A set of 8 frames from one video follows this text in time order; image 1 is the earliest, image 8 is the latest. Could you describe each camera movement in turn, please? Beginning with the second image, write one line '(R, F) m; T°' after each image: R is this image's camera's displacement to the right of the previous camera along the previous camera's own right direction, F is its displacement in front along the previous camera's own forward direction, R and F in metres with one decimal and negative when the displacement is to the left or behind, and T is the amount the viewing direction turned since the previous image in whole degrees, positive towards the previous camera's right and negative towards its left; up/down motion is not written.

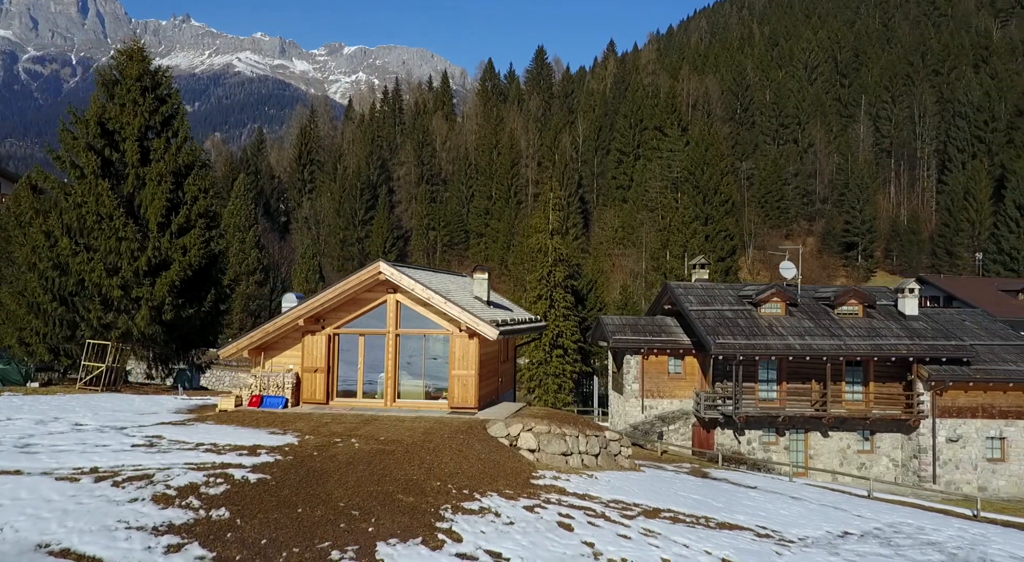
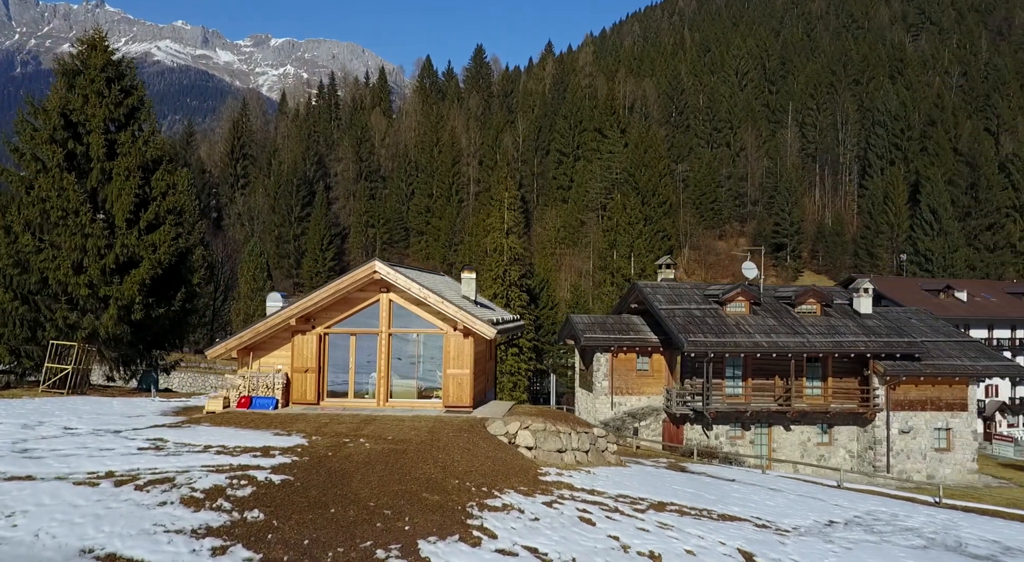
(-1.6, -0.2) m; +5°
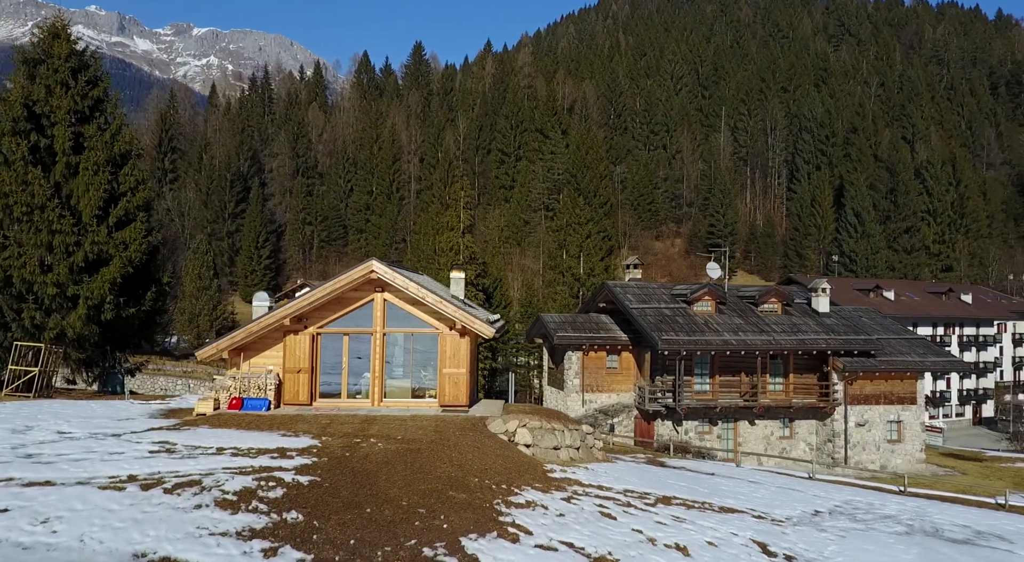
(-1.7, -0.2) m; +5°
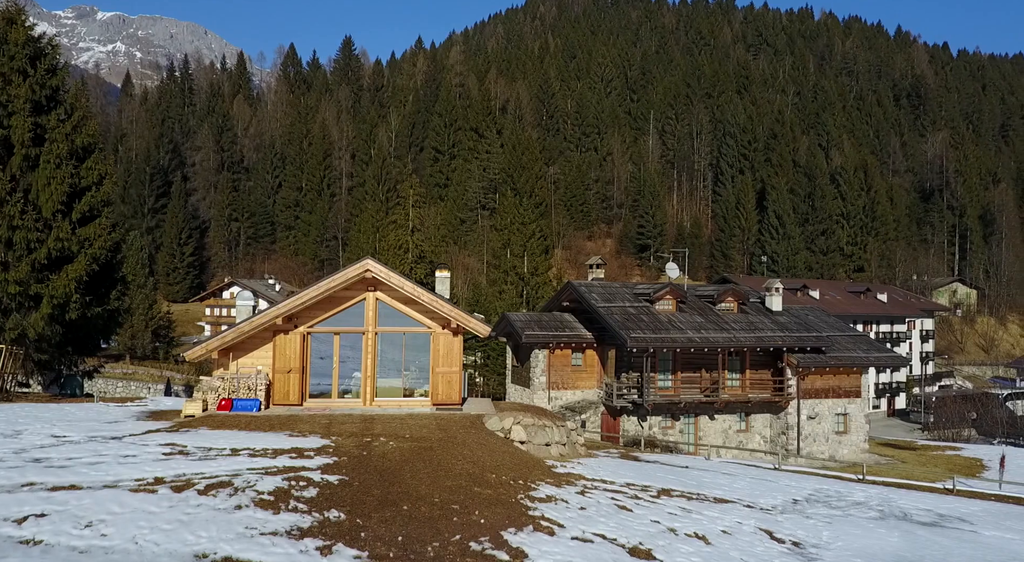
(-1.8, -0.2) m; +6°
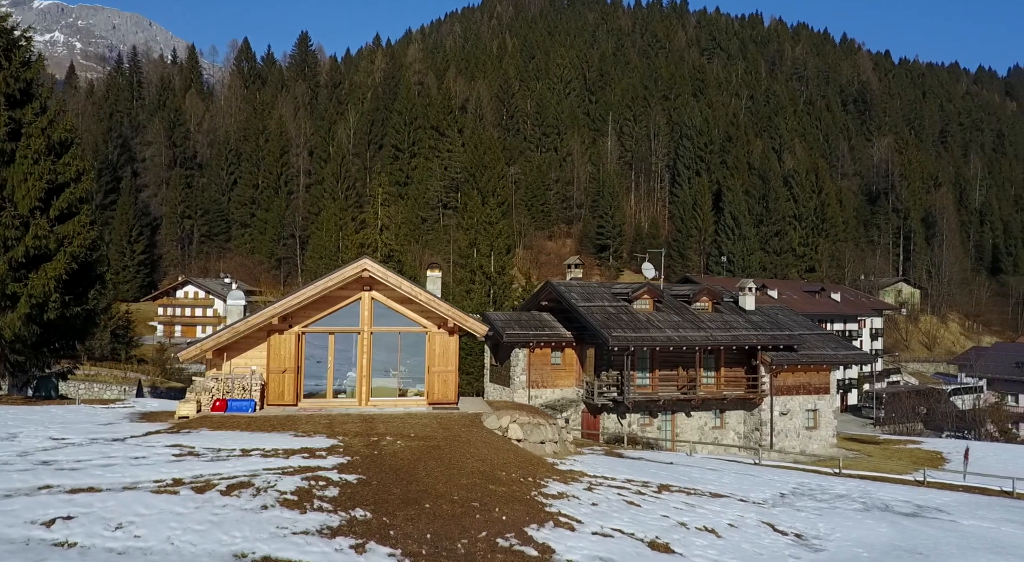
(-1.1, -0.1) m; +4°
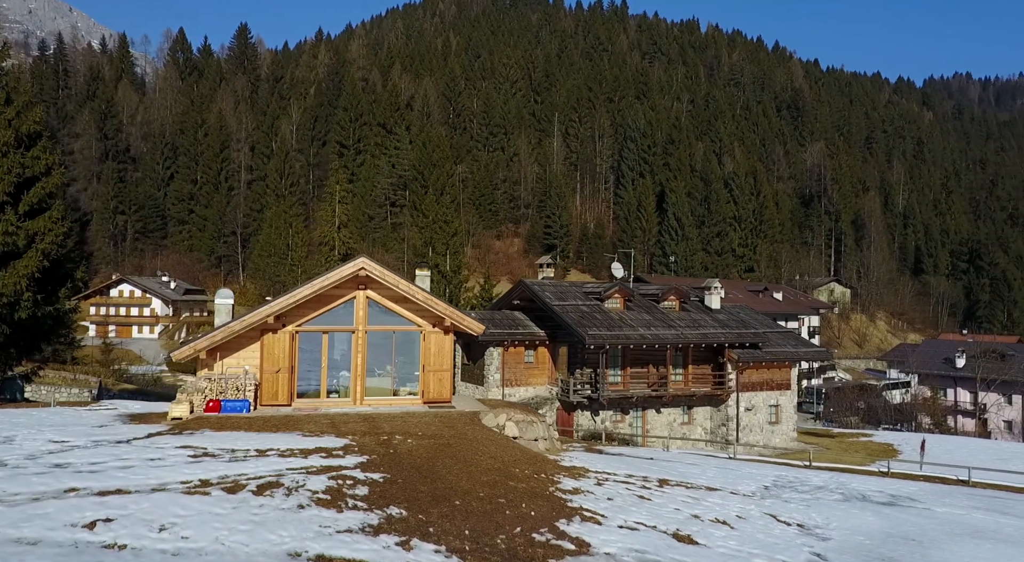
(-1.5, -0.1) m; +5°
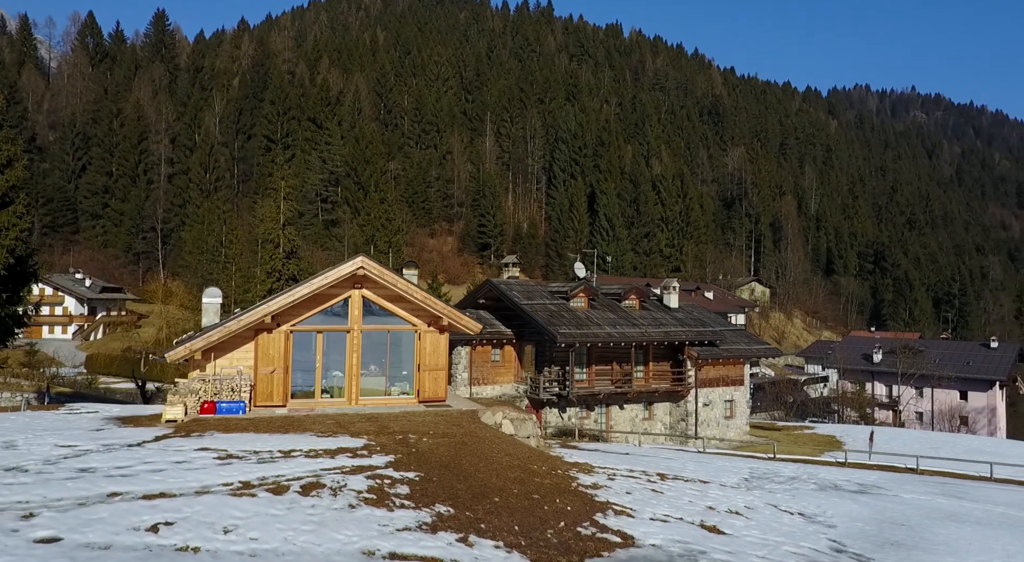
(-1.9, -0.1) m; +6°
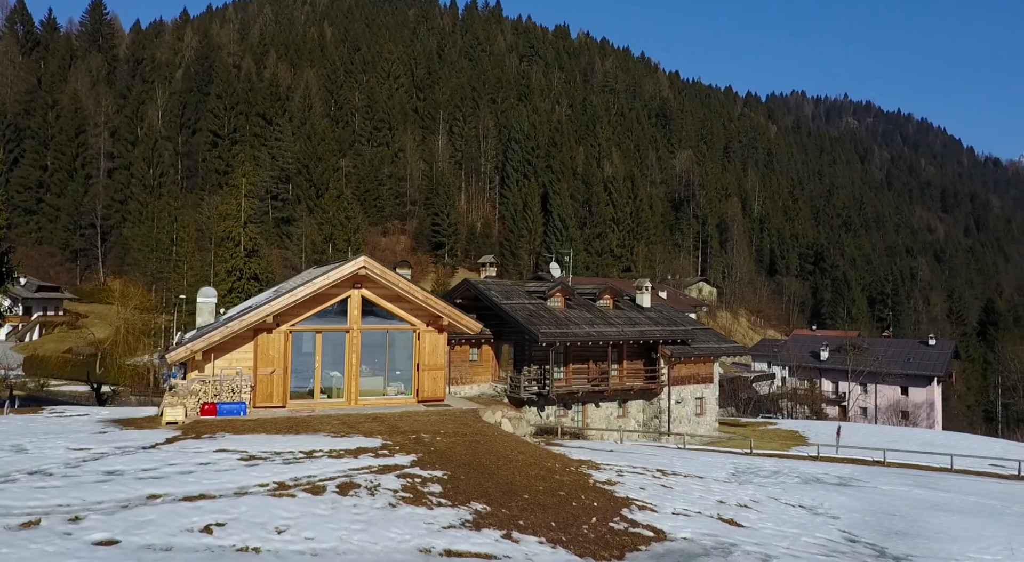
(-1.4, -0.1) m; +4°
